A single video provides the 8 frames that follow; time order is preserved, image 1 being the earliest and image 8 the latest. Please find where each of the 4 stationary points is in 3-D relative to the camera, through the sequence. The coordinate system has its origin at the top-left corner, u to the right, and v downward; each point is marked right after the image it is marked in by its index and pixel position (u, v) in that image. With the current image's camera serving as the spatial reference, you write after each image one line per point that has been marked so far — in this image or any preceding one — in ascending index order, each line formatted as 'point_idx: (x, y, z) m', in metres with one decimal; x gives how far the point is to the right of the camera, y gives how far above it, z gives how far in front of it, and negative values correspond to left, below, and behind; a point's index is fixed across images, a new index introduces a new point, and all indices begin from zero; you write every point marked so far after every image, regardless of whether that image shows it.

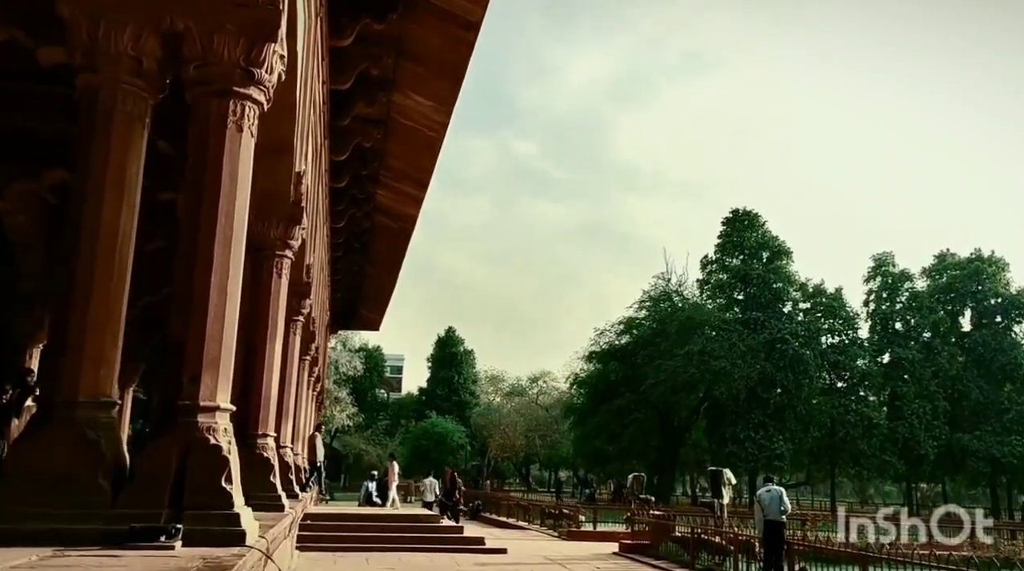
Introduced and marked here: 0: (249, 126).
0: (-1.1, +0.7, +4.7) m
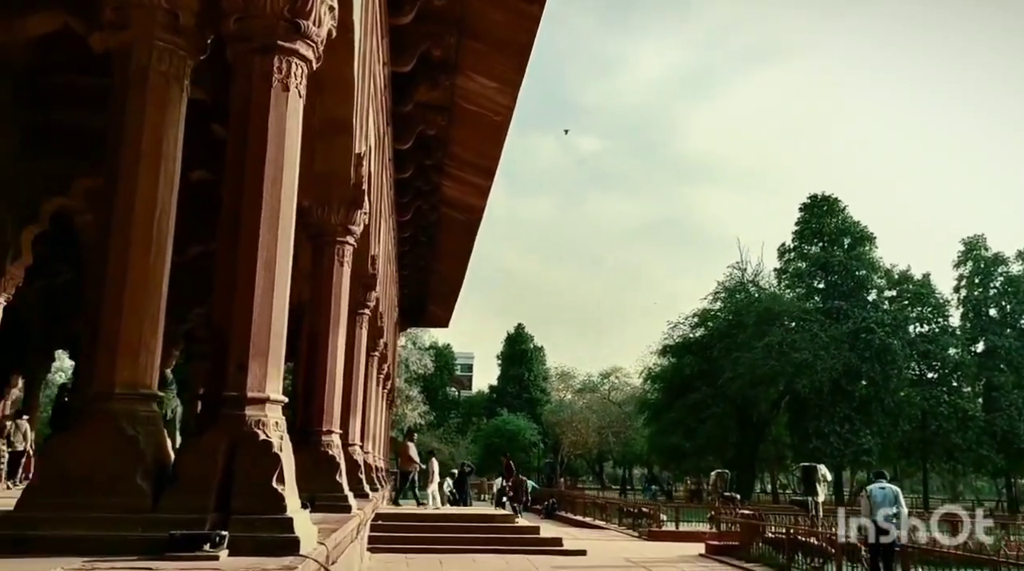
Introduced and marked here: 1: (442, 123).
0: (-0.8, +0.8, +4.2) m
1: (-0.8, +1.9, +12.9) m
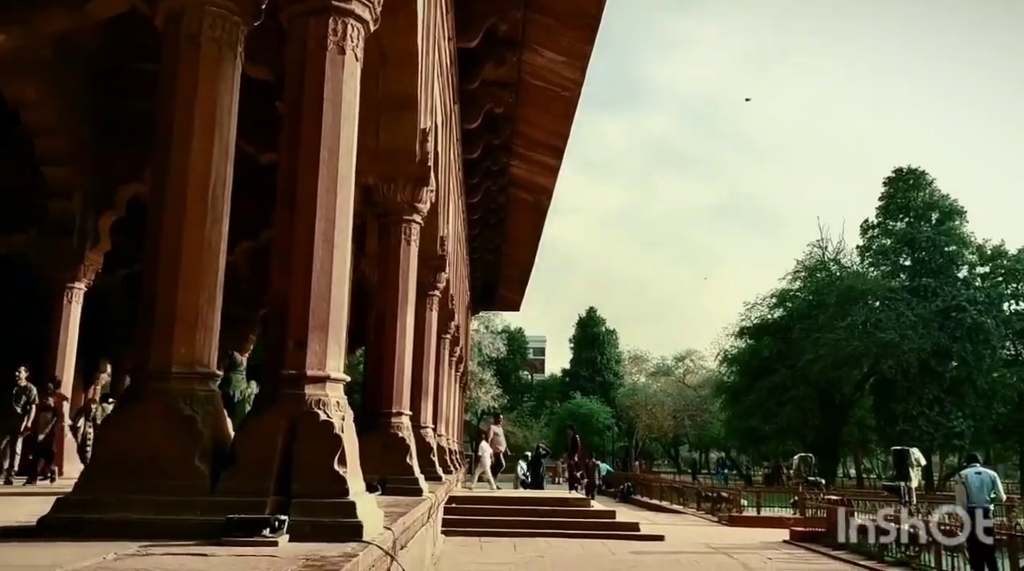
0: (-0.6, +0.9, +4.0) m
1: (0.0, +2.2, +12.7) m
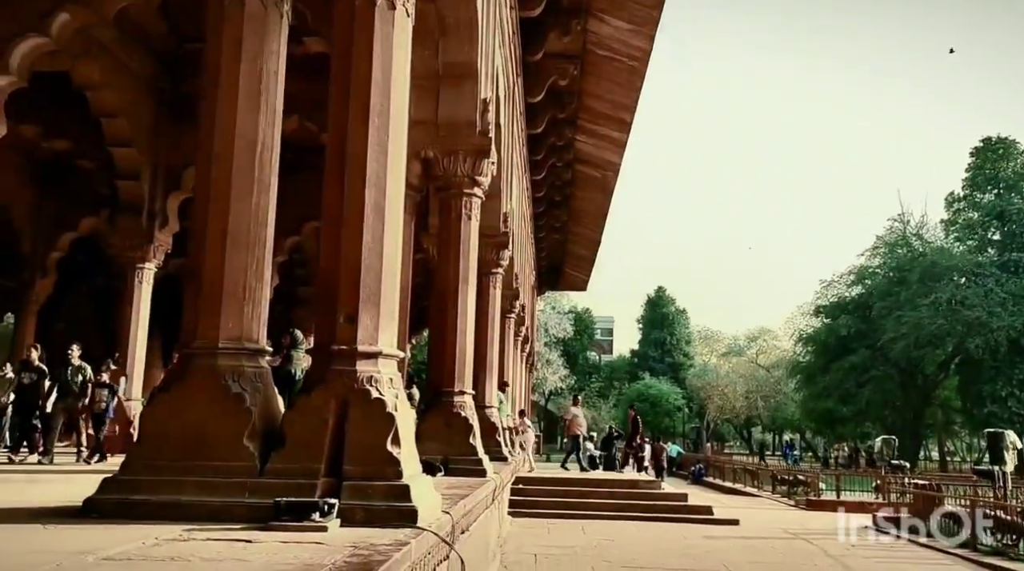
0: (-0.4, +1.0, +3.8) m
1: (+0.7, +2.4, +12.4) m
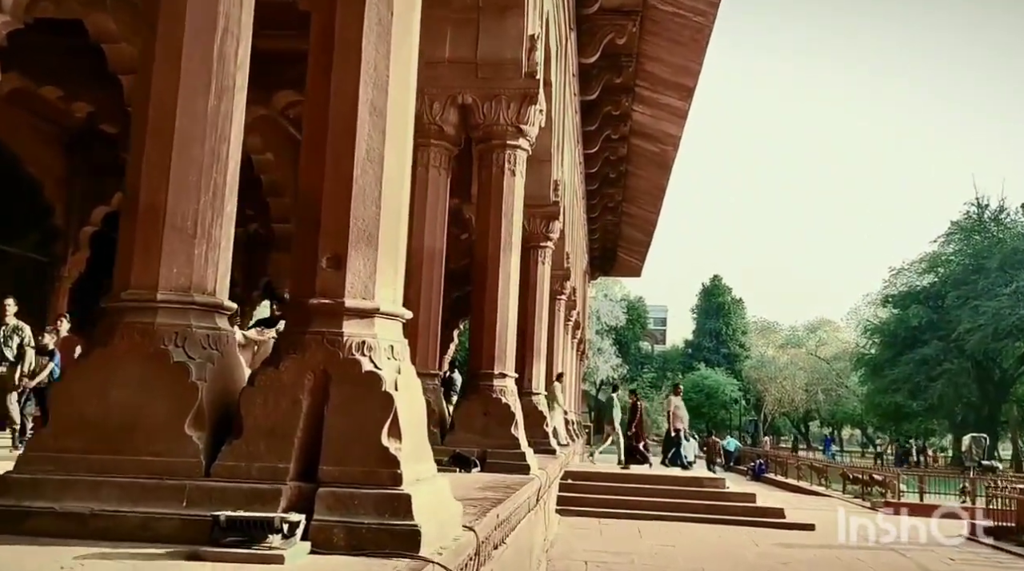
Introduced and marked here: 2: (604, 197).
0: (-0.2, +1.1, +2.8) m
1: (+1.3, +2.6, +11.3) m
2: (+1.6, +1.6, +19.3) m
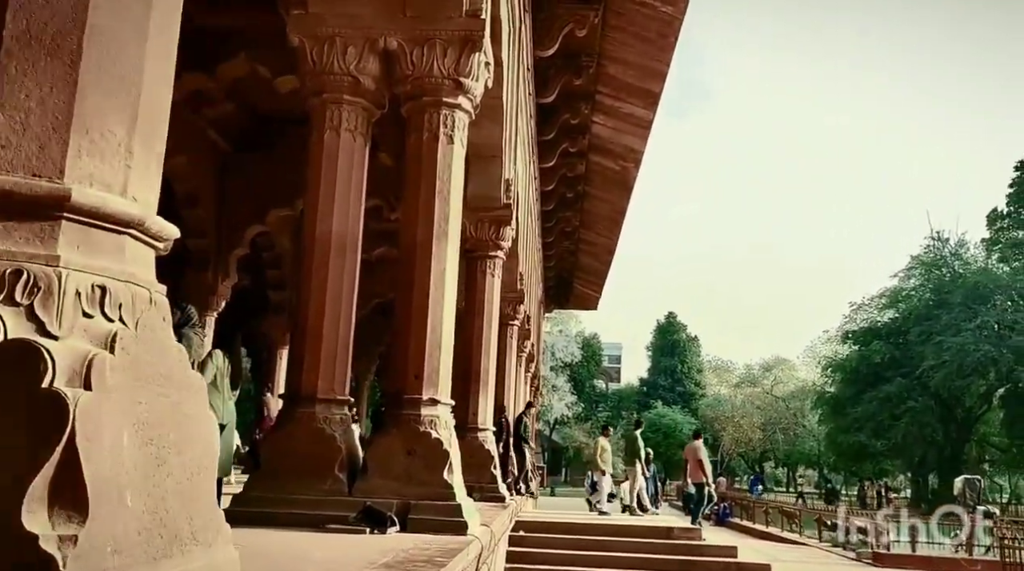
0: (-0.4, +1.3, +1.4) m
1: (+0.8, +2.5, +10.0) m
2: (+0.8, +1.1, +17.9) m
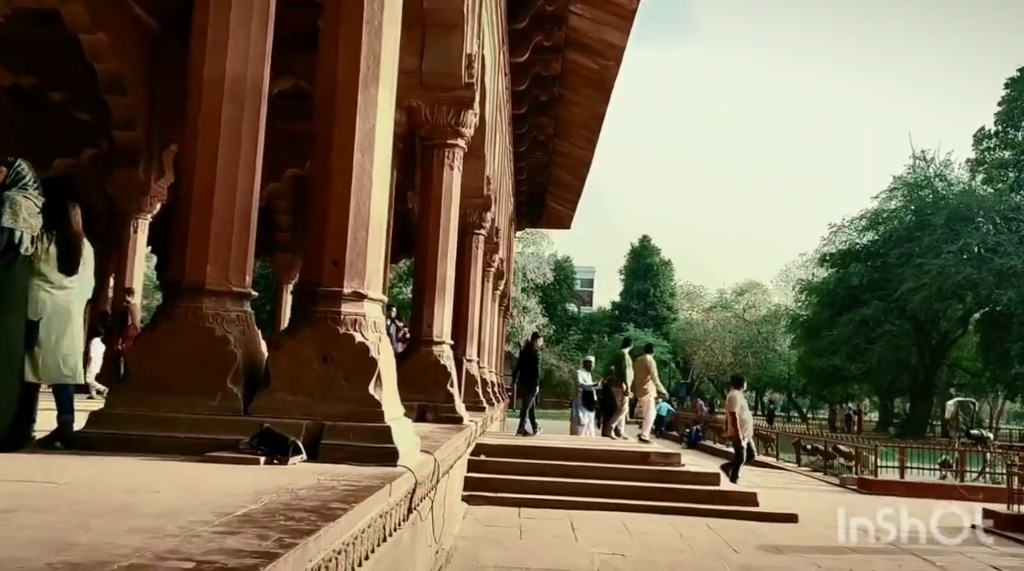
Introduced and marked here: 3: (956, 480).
0: (-0.4, +1.5, +0.2) m
1: (+0.5, +3.3, +8.8) m
2: (+0.3, +2.4, +16.8) m
3: (+5.1, -2.2, +12.5) m
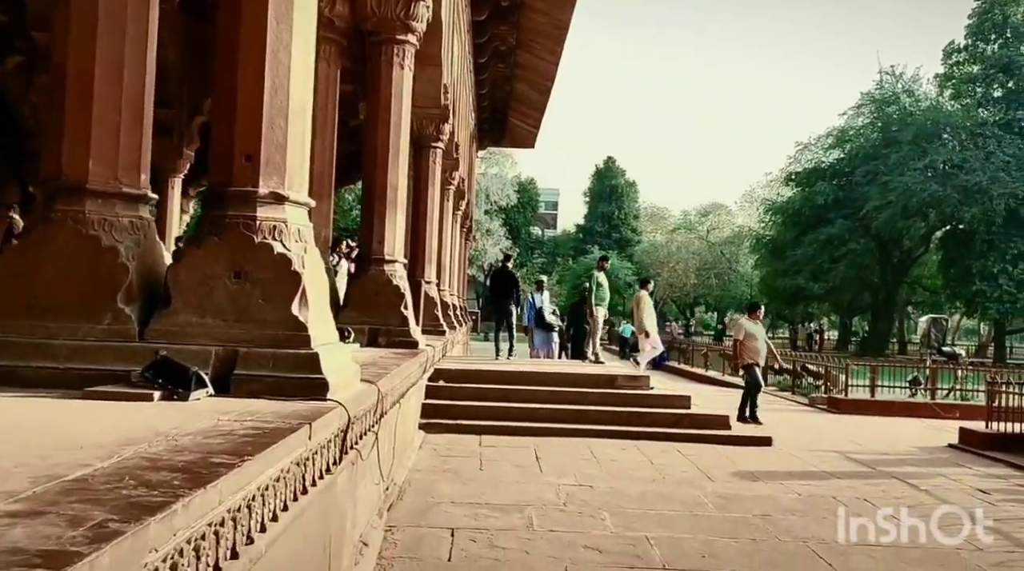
0: (-0.5, +1.5, -0.4) m
1: (+0.2, +3.9, +8.0) m
2: (-0.3, +3.6, +16.1) m
3: (+4.6, -1.3, +12.3) m
